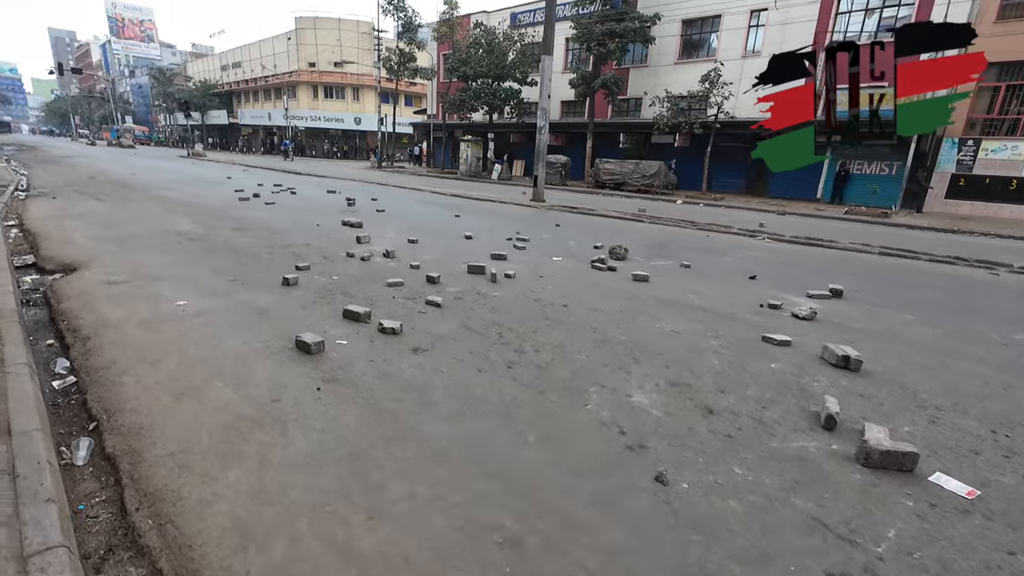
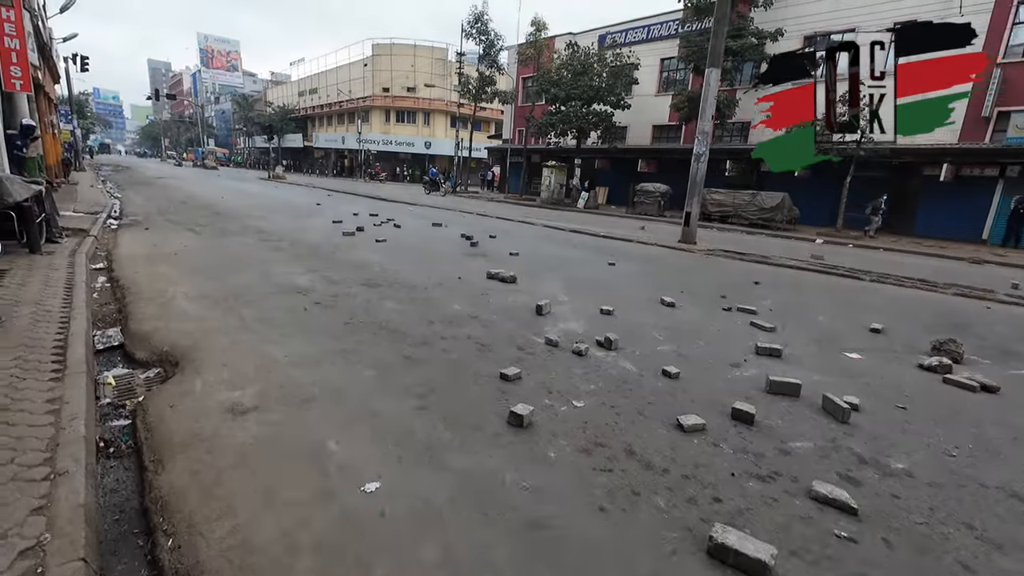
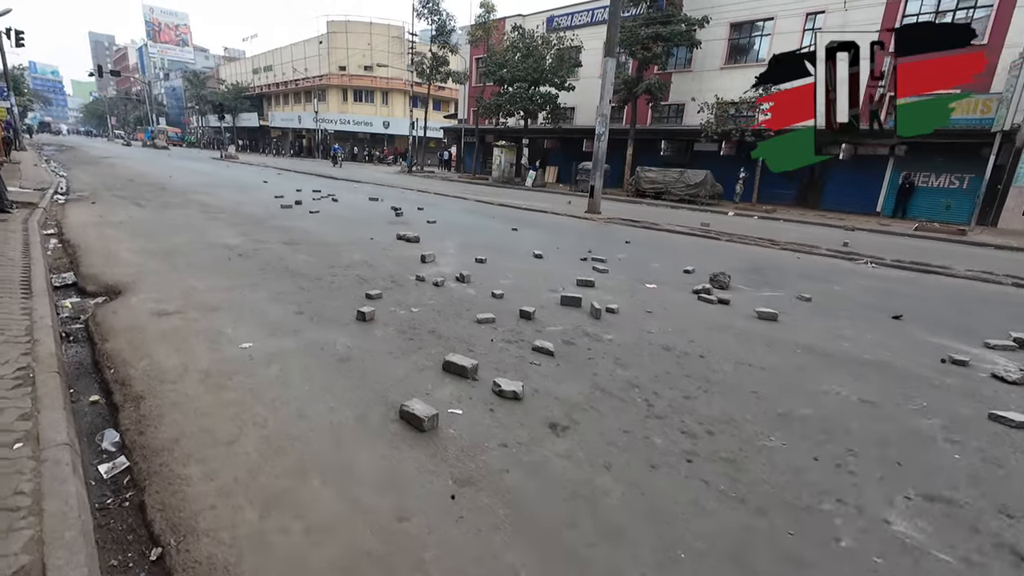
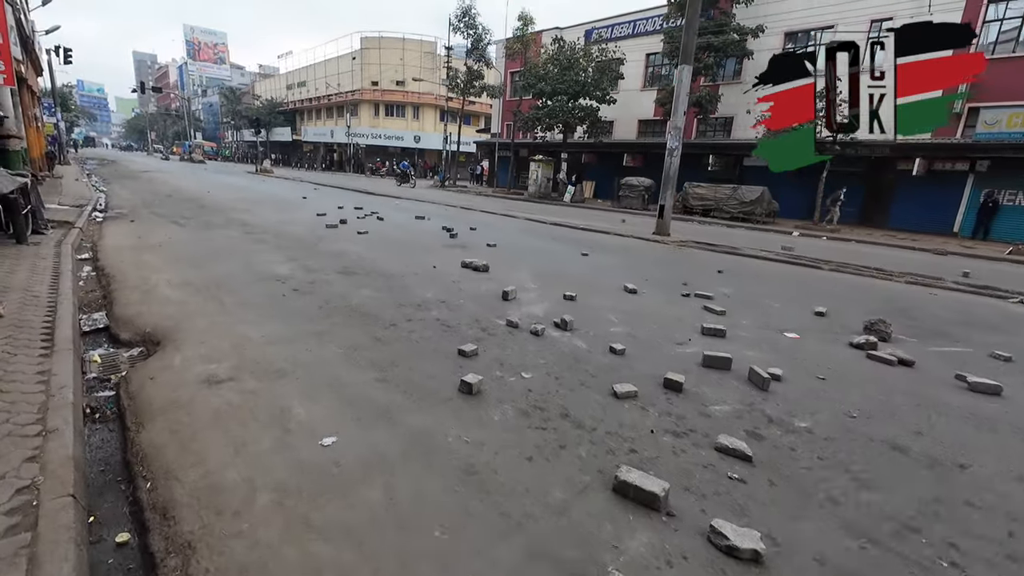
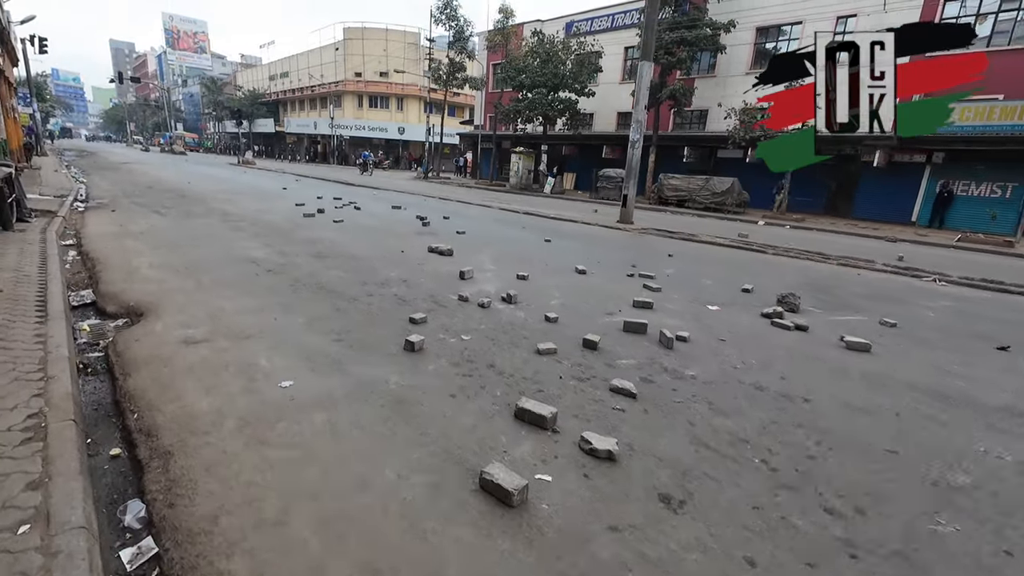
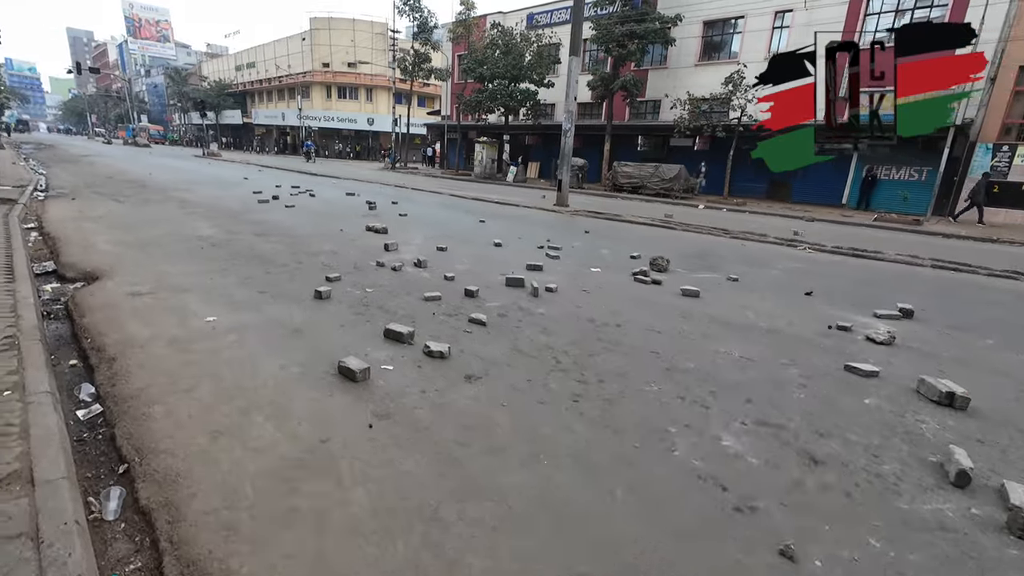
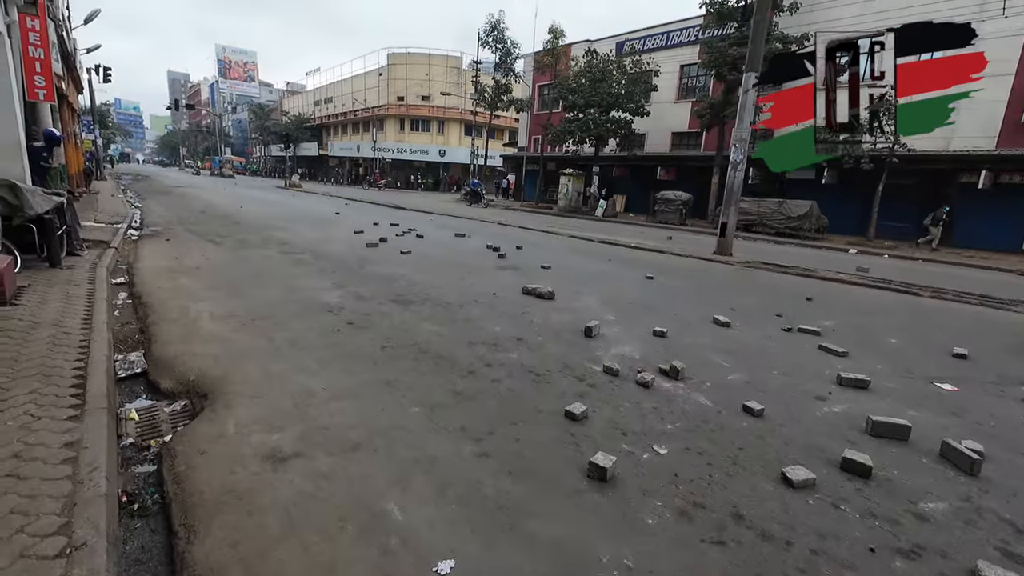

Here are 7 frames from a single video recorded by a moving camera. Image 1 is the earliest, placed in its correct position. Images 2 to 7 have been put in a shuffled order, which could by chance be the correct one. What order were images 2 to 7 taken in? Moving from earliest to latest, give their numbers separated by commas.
6, 3, 5, 4, 2, 7
